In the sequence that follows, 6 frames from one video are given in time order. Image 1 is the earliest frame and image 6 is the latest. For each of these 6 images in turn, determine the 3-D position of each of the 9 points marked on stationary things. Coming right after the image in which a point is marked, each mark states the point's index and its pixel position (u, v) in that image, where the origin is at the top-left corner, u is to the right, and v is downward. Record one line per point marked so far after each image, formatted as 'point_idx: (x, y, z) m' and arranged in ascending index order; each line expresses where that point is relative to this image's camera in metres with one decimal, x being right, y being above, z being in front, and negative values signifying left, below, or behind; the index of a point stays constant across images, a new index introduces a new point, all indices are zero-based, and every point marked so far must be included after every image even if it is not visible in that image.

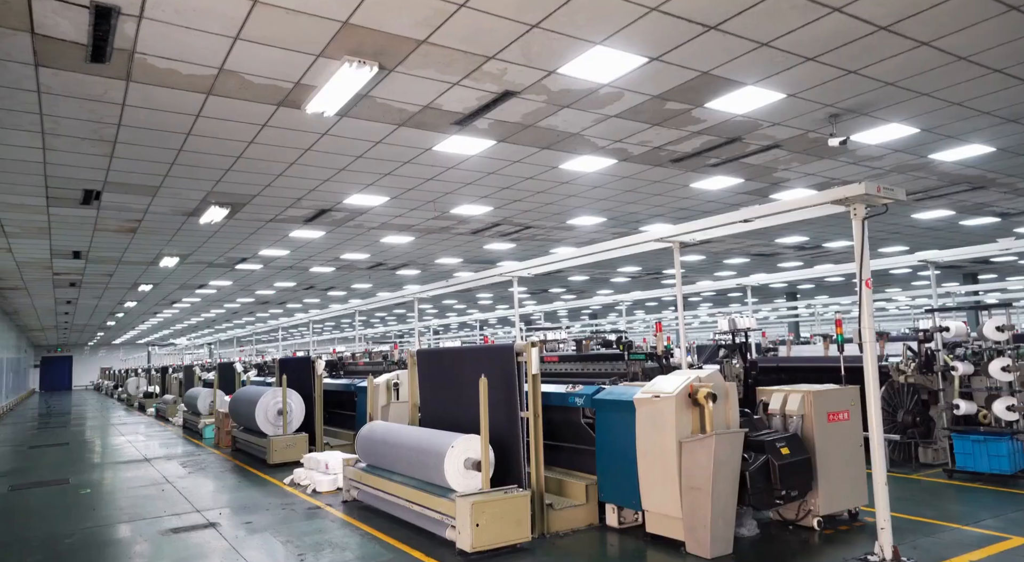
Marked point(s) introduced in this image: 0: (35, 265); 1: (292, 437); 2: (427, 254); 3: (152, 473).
0: (-10.8, +0.4, +16.7) m
1: (-3.1, -2.2, +10.5) m
2: (-2.0, +0.7, +17.4) m
3: (-5.1, -2.7, +10.5) m
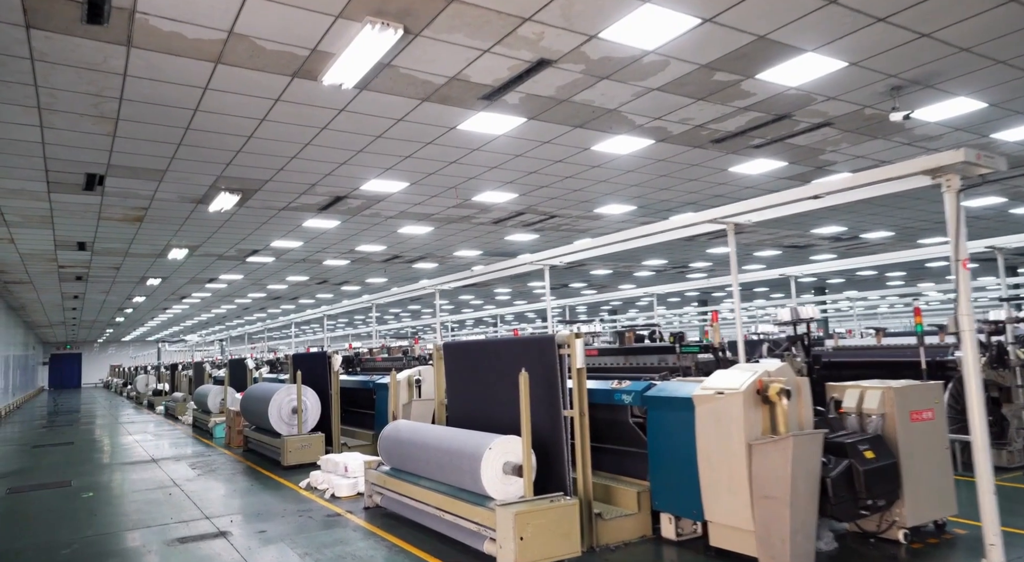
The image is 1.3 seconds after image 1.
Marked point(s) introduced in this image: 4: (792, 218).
0: (-10.3, +0.5, +16.2) m
1: (-2.8, -2.1, +10.0) m
2: (-1.6, +0.8, +16.9) m
3: (-4.7, -2.6, +10.0) m
4: (+5.6, +1.3, +14.9) m
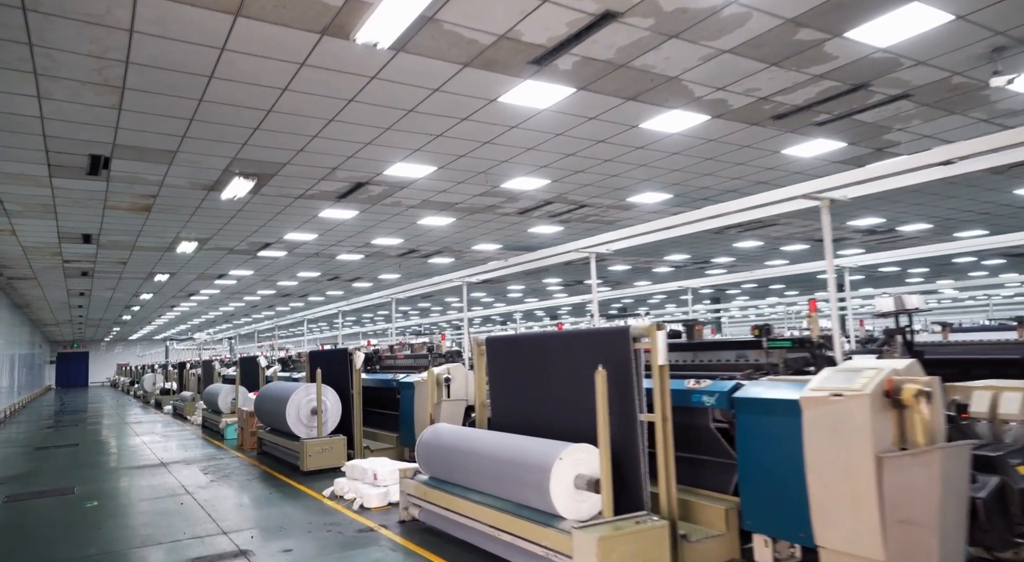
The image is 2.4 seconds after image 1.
0: (-9.8, +0.7, +15.5) m
1: (-2.3, -2.0, +9.2) m
2: (-1.1, +0.9, +16.1) m
3: (-4.2, -2.5, +9.2) m
4: (+6.1, +1.4, +14.2) m
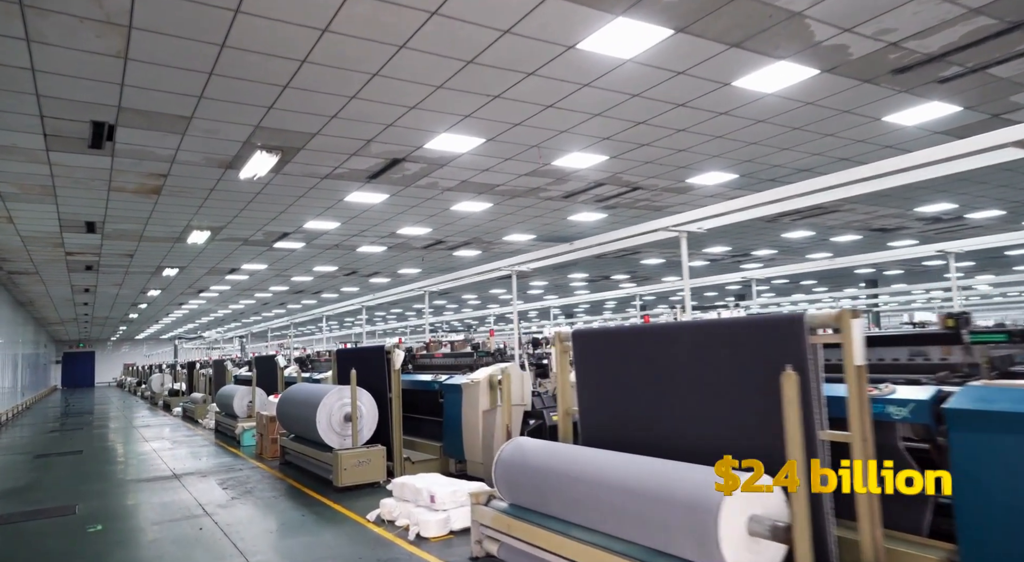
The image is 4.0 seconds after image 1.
0: (-9.1, +0.8, +14.4) m
1: (-1.6, -1.8, +8.1) m
2: (-0.3, +1.1, +14.9) m
3: (-3.6, -2.4, +8.1) m
4: (+6.8, +1.5, +12.9) m
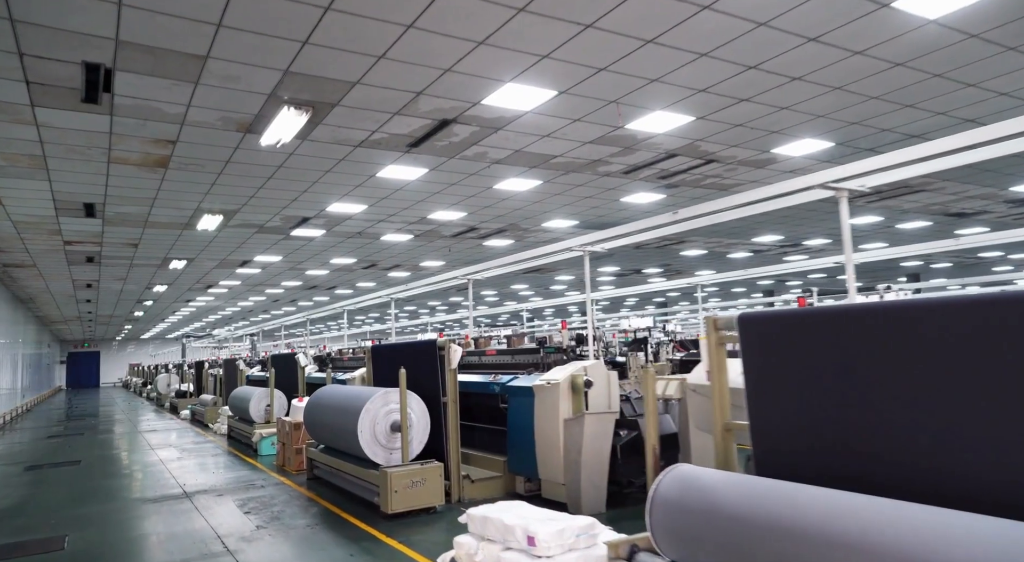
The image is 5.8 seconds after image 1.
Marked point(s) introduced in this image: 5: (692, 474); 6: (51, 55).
0: (-8.3, +1.0, +13.0) m
1: (-0.8, -1.7, +6.6) m
2: (+0.5, +1.3, +13.5) m
3: (-2.8, -2.2, +6.6) m
4: (+7.6, +1.7, +11.4) m
5: (+0.8, -0.9, +3.3) m
6: (-3.7, +1.8, +6.0) m
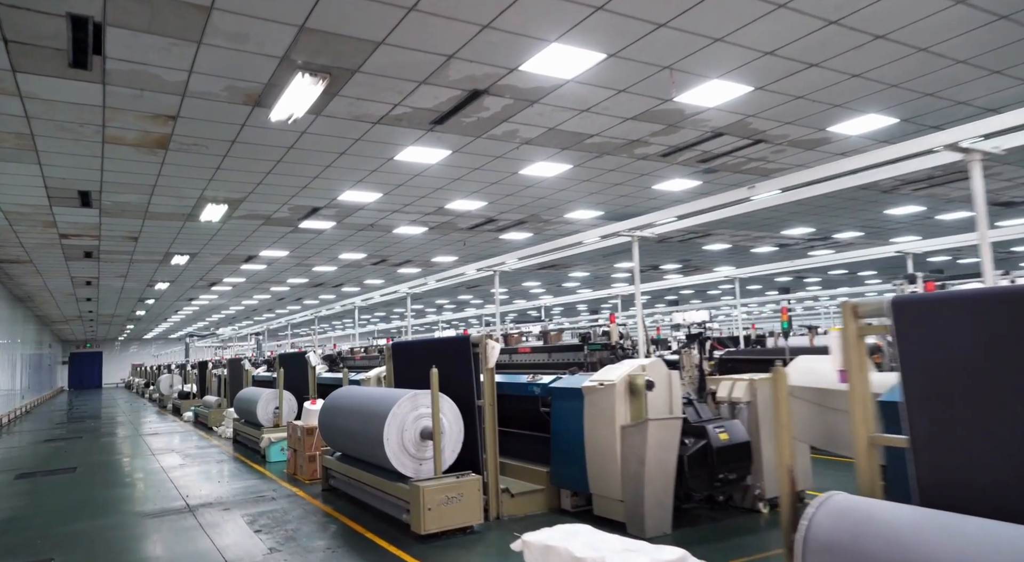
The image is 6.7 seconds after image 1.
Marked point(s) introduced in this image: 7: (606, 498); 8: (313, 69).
0: (-7.9, +1.0, +12.2) m
1: (-0.5, -1.6, +5.8) m
2: (+0.9, +1.4, +12.6) m
3: (-2.4, -2.1, +5.8) m
4: (+8.0, +1.9, +10.5) m
5: (+1.2, -0.8, +2.4) m
6: (-3.4, +1.9, +5.2) m
7: (+0.7, -1.7, +5.8) m
8: (-1.7, +1.8, +6.4) m
